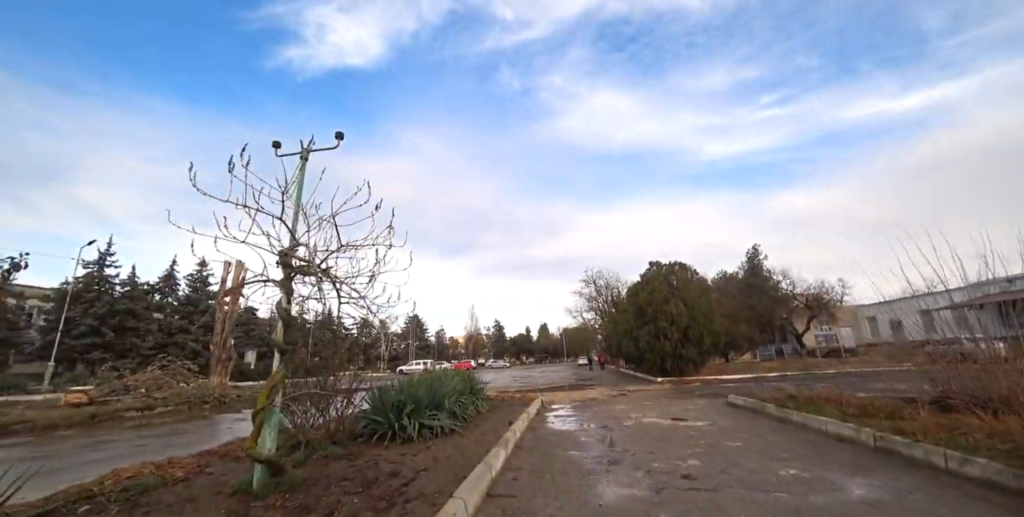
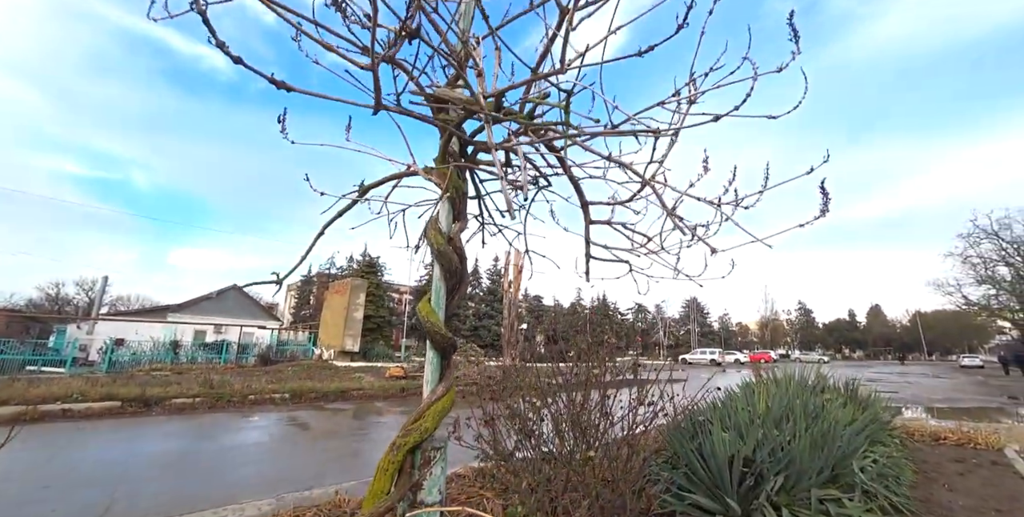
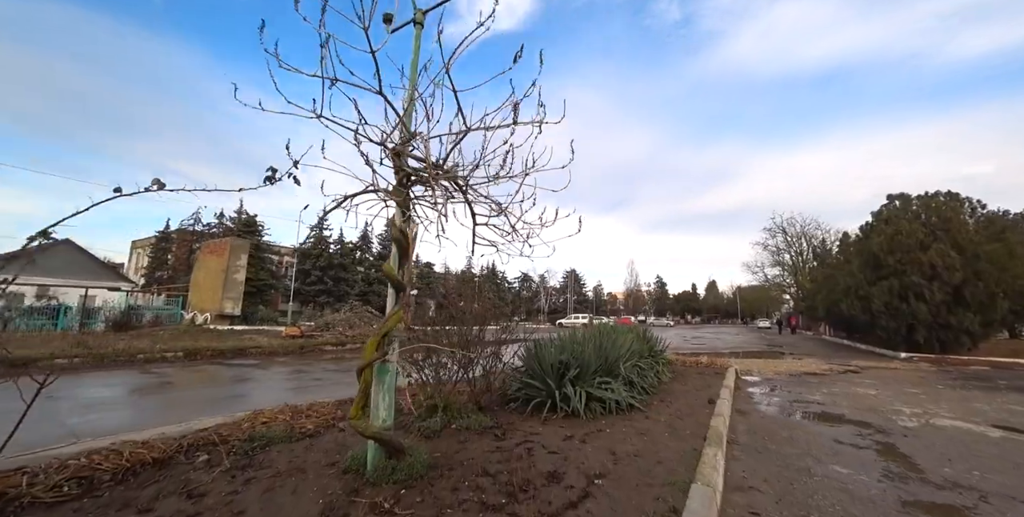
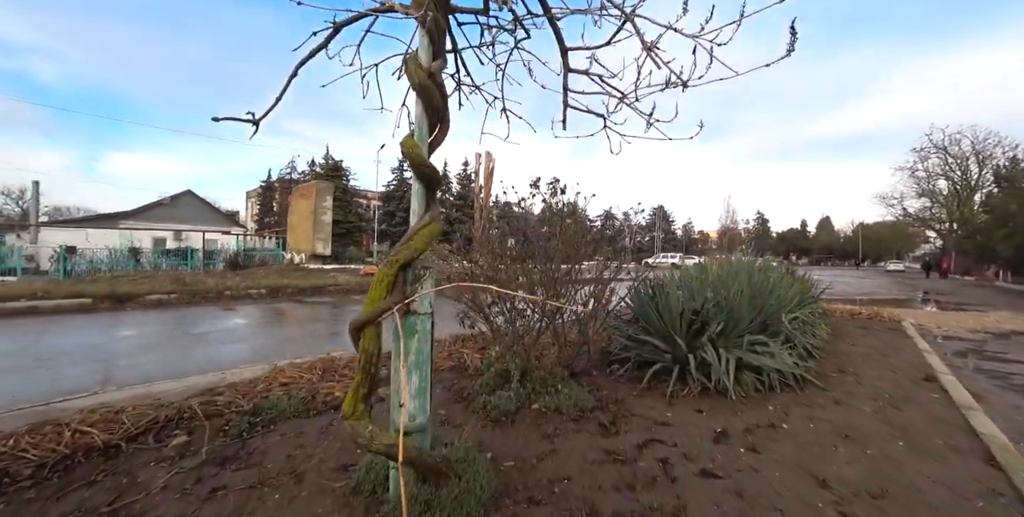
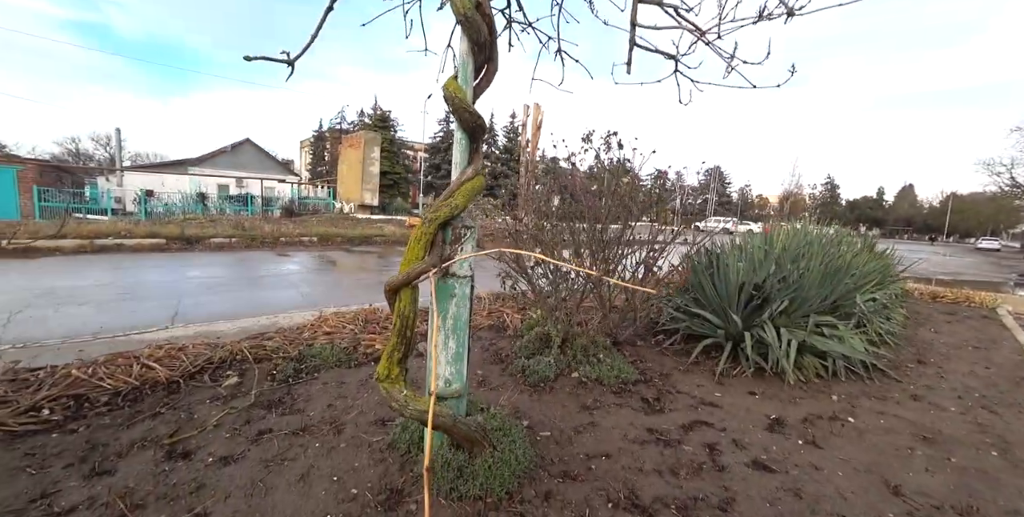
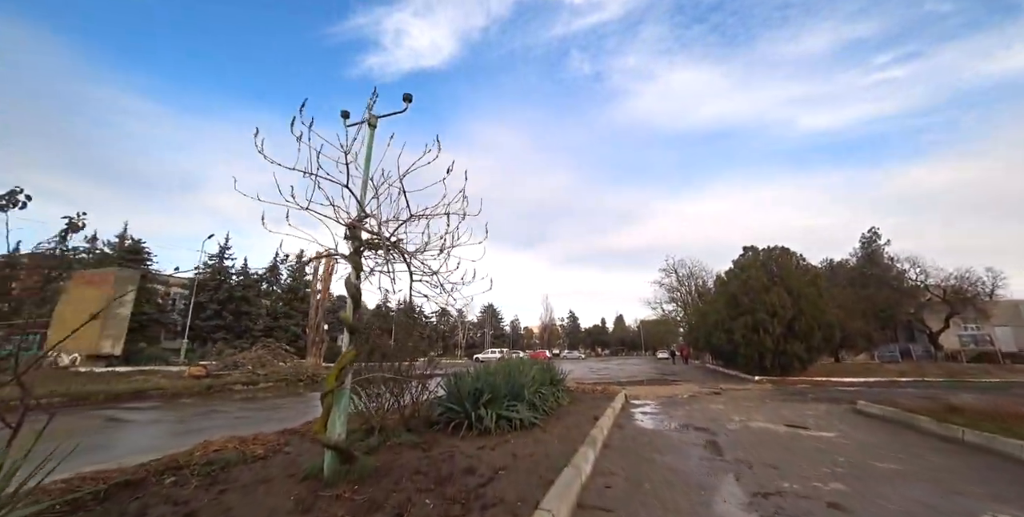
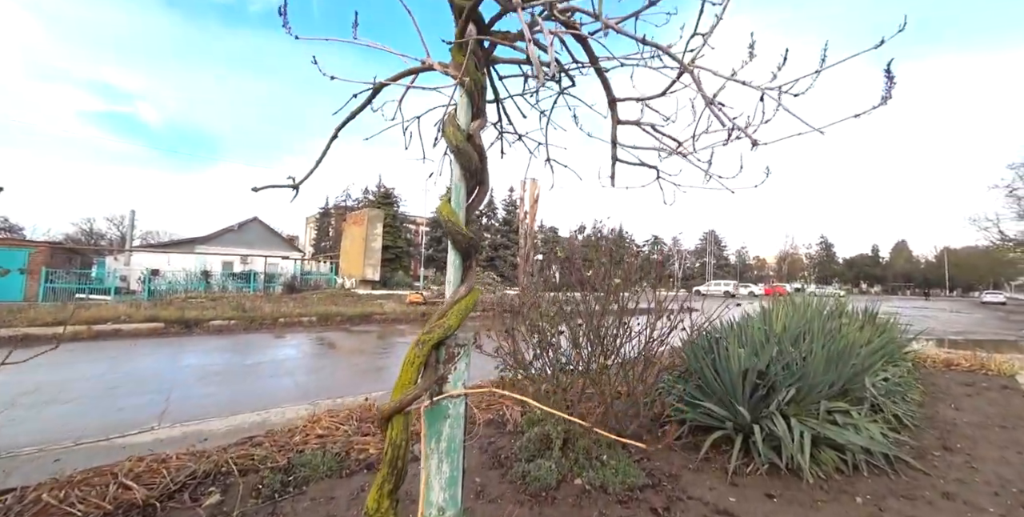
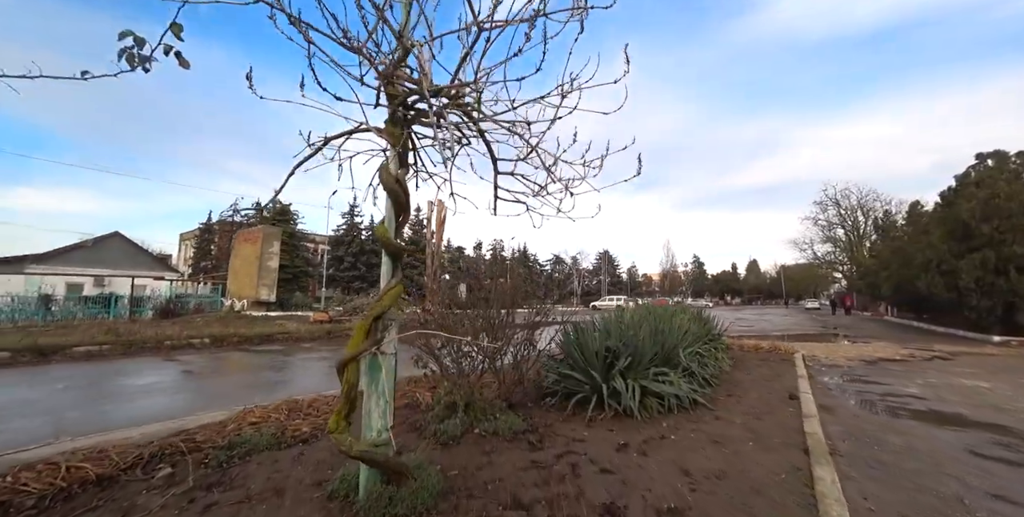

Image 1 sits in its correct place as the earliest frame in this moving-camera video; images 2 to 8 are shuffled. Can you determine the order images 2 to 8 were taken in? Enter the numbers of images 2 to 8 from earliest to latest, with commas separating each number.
6, 3, 8, 4, 5, 7, 2
